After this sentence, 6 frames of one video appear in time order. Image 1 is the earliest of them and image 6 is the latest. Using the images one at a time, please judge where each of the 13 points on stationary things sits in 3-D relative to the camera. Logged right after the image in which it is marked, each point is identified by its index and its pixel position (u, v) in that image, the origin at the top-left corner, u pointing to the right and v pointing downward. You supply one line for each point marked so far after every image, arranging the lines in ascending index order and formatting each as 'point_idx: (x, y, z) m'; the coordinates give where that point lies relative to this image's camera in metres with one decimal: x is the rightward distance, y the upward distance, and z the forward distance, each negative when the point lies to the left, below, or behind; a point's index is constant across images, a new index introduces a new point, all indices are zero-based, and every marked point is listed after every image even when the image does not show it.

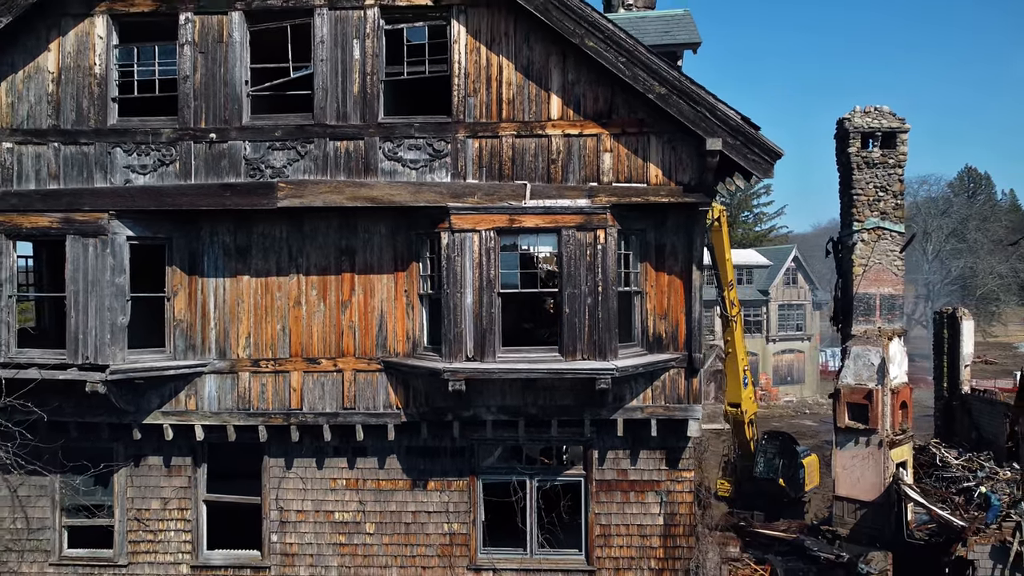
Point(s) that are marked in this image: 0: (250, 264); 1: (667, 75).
0: (-3.2, +0.3, +8.6) m
1: (+1.7, +2.3, +7.4) m
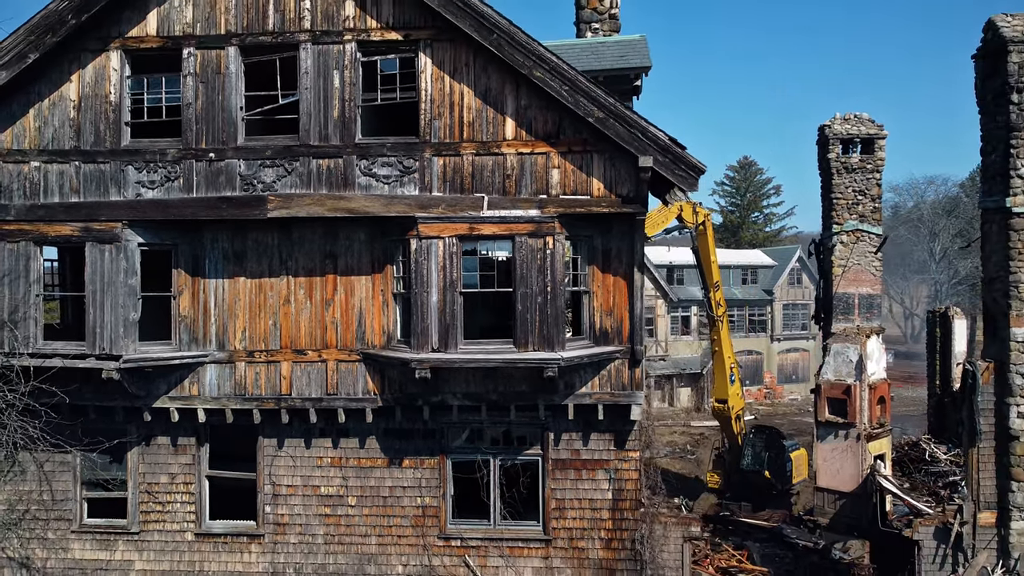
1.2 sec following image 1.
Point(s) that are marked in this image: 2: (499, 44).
0: (-3.8, +0.3, +9.7) m
1: (+1.1, +2.3, +8.5) m
2: (-0.2, +3.0, +8.6) m
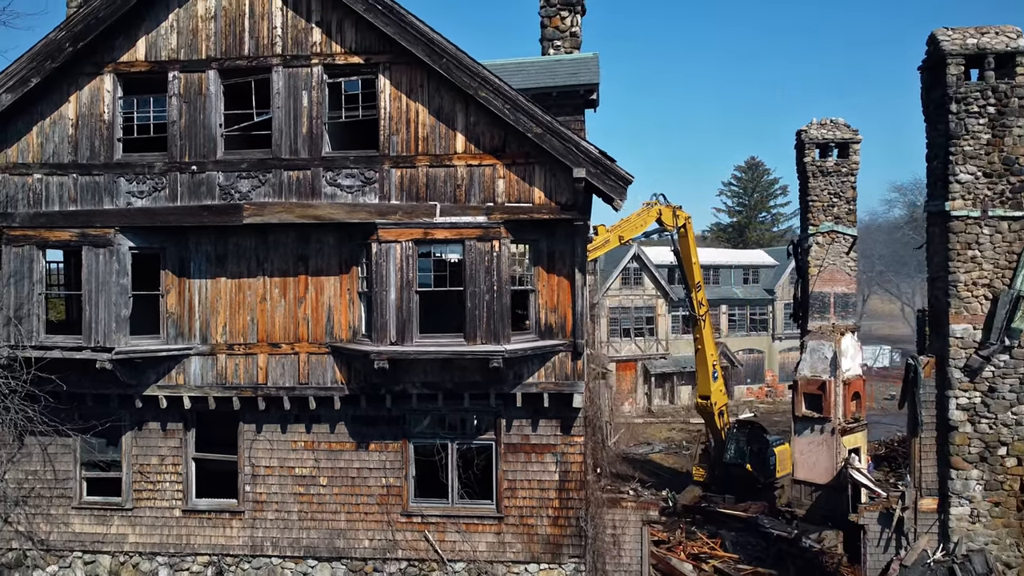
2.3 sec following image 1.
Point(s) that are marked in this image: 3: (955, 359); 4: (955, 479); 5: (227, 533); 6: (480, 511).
0: (-4.5, +0.3, +10.8) m
1: (+0.4, +2.3, +9.4) m
2: (-0.9, +3.1, +9.5) m
3: (+8.6, -1.4, +13.4) m
4: (+8.6, -3.7, +13.4) m
5: (-4.6, -3.9, +11.1) m
6: (-0.5, -3.5, +10.8) m
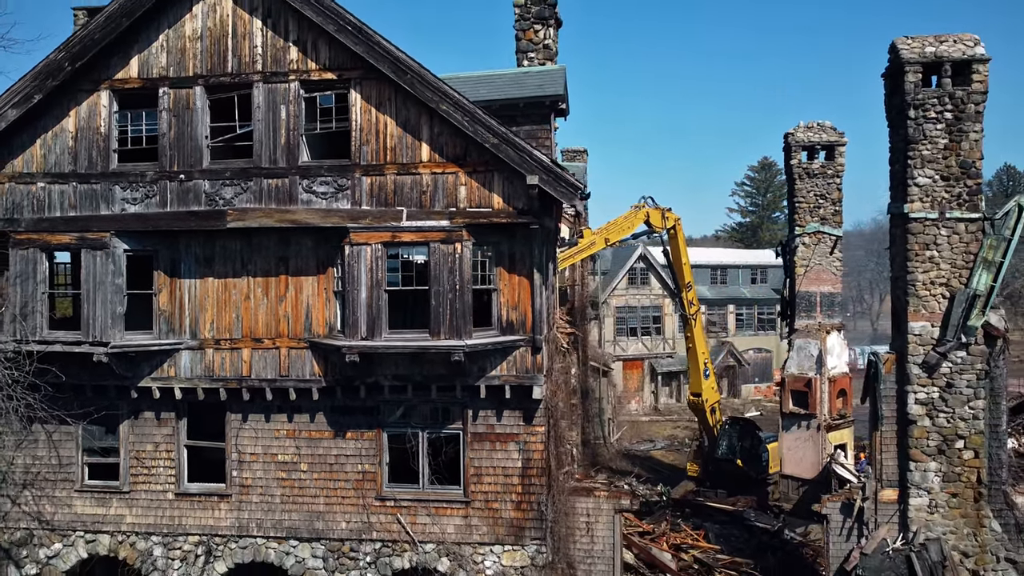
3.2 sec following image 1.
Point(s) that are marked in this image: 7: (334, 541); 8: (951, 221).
0: (-5.0, +0.3, +11.6) m
1: (-0.2, +2.3, +10.1) m
2: (-1.5, +3.1, +10.3) m
3: (+8.1, -1.4, +13.9) m
4: (+8.1, -3.7, +13.9) m
5: (-5.1, -3.9, +12.0) m
6: (-1.1, -3.5, +11.5) m
7: (-3.0, -4.3, +11.8) m
8: (+8.7, +1.3, +13.7) m
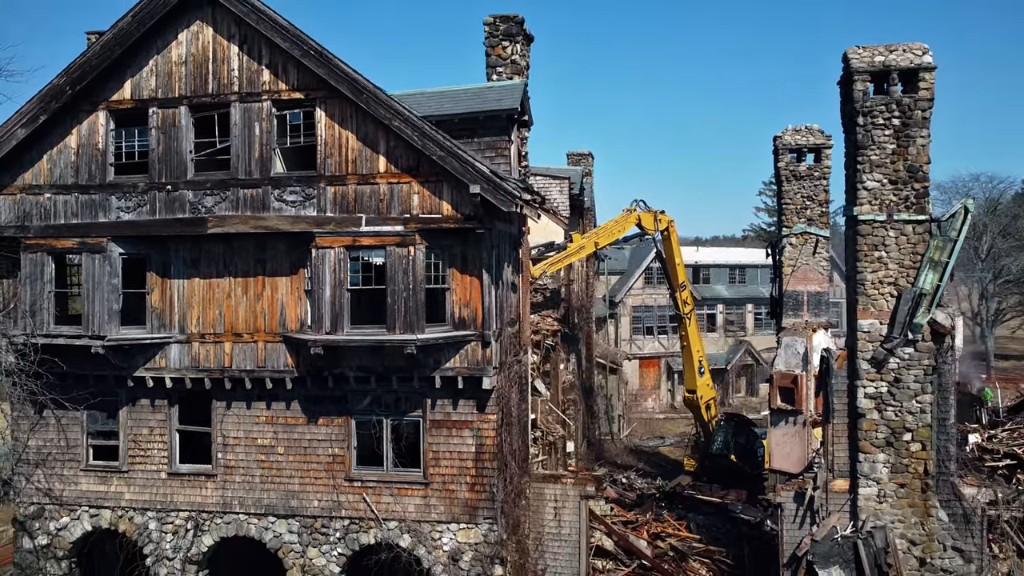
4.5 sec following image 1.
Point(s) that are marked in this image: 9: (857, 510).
0: (-5.8, +0.3, +12.9) m
1: (-1.1, +2.3, +11.1) m
2: (-2.4, +3.1, +11.4) m
3: (+7.4, -1.3, +14.6) m
4: (+7.4, -3.7, +14.5) m
5: (-5.9, -3.9, +13.2) m
6: (-1.9, -3.5, +12.6) m
7: (-3.8, -4.3, +13.0) m
8: (+8.0, +1.4, +14.3) m
9: (+7.3, -4.7, +14.6) m
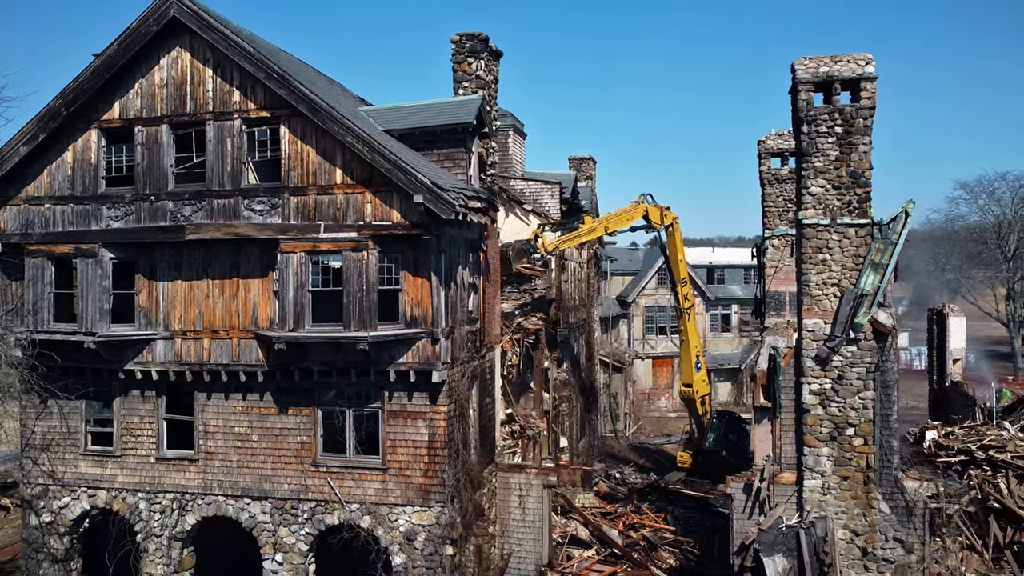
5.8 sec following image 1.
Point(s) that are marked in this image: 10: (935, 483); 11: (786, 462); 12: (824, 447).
0: (-6.8, +0.3, +14.1) m
1: (-2.1, +2.3, +12.2) m
2: (-3.4, +3.1, +12.5) m
3: (+6.5, -1.4, +15.2) m
4: (+6.5, -3.7, +15.2) m
5: (-6.9, -3.9, +14.5) m
6: (-2.9, -3.5, +13.7) m
7: (-4.8, -4.3, +14.2) m
8: (+7.1, +1.3, +14.9) m
9: (+6.4, -4.7, +15.3) m
10: (+9.0, -4.2, +14.7) m
11: (+6.2, -3.9, +15.6) m
12: (+6.8, -3.5, +15.1) m
